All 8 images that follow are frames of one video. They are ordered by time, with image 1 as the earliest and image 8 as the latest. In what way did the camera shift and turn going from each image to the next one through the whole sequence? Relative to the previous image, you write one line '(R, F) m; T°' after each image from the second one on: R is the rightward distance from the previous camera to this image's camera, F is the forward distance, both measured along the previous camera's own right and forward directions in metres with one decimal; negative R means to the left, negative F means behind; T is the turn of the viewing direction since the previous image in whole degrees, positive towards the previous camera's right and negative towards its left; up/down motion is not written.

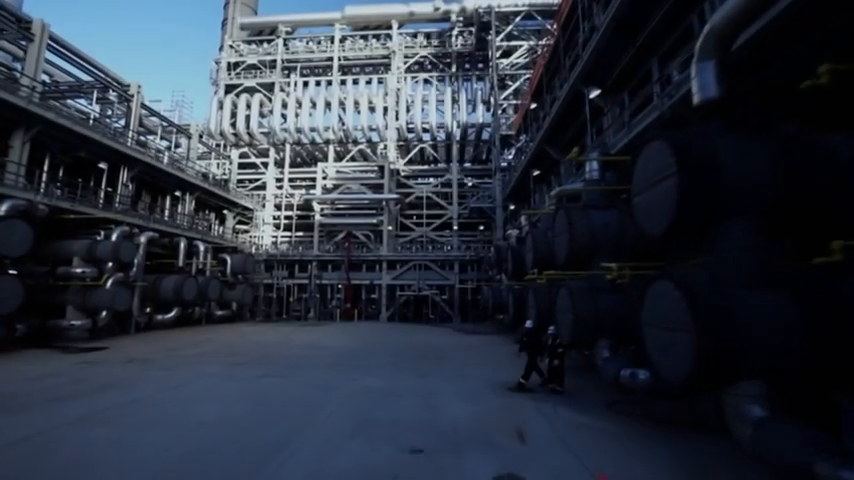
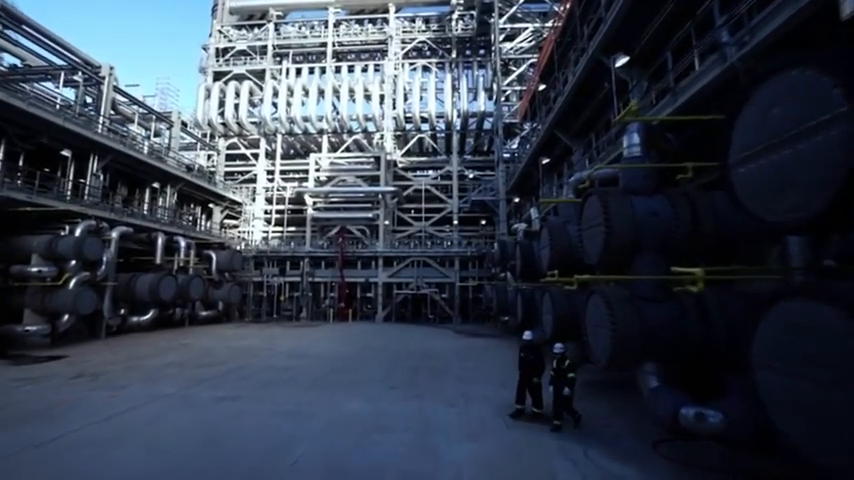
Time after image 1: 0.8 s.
(+0.1, +1.4) m; 0°
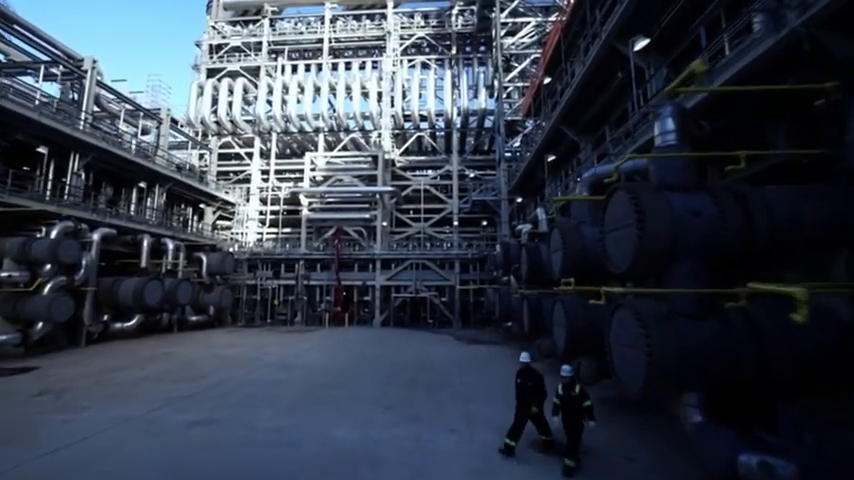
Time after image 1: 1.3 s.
(0.0, +0.8) m; 0°
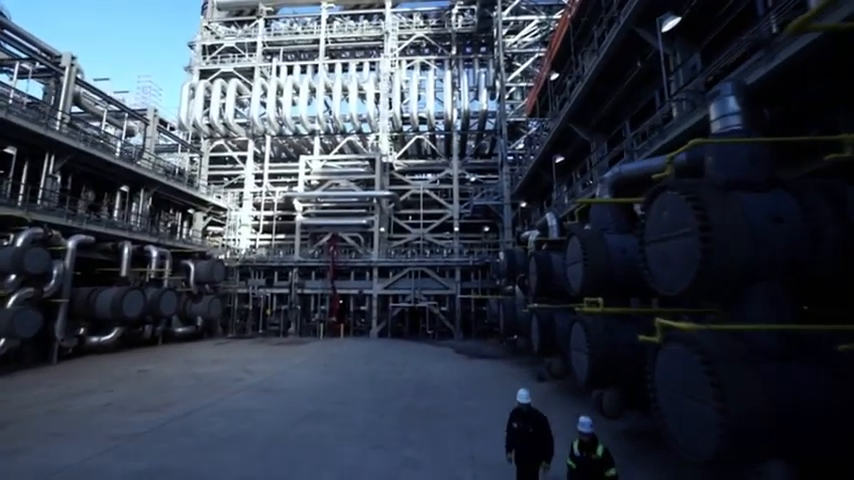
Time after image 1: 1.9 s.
(0.0, +1.0) m; 0°
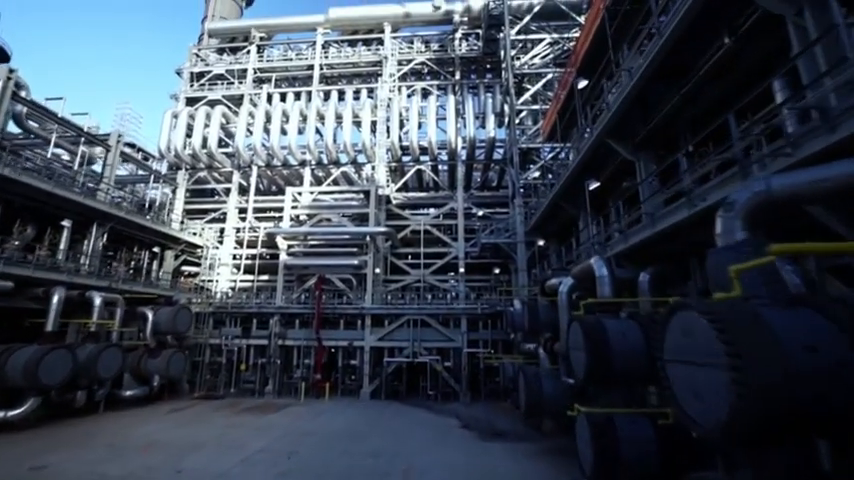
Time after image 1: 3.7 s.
(+0.2, +2.8) m; -1°
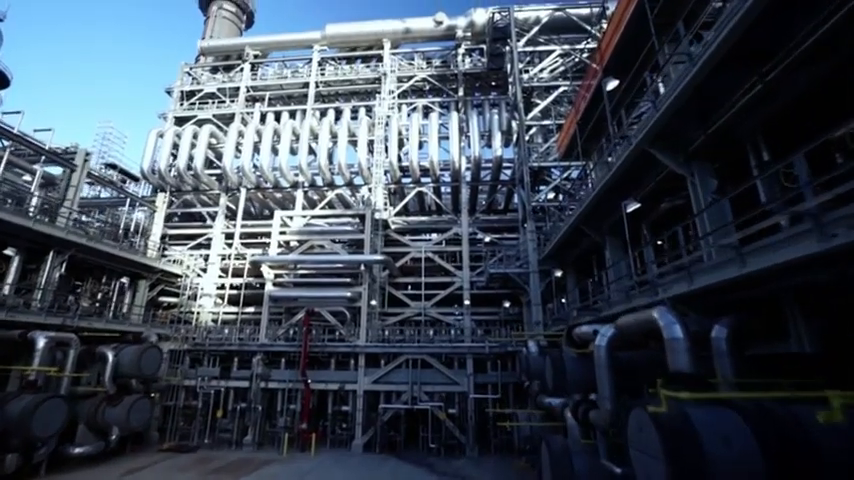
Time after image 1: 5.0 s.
(+0.1, +1.9) m; -1°
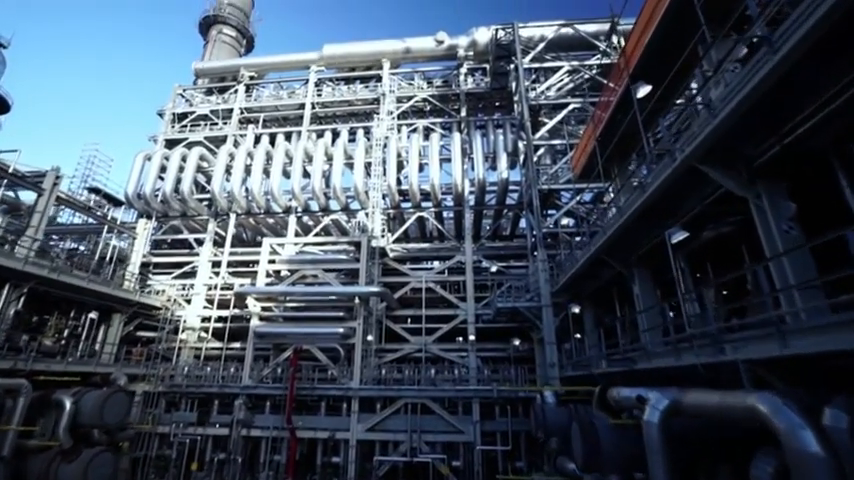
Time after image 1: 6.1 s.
(+0.1, +1.5) m; 0°
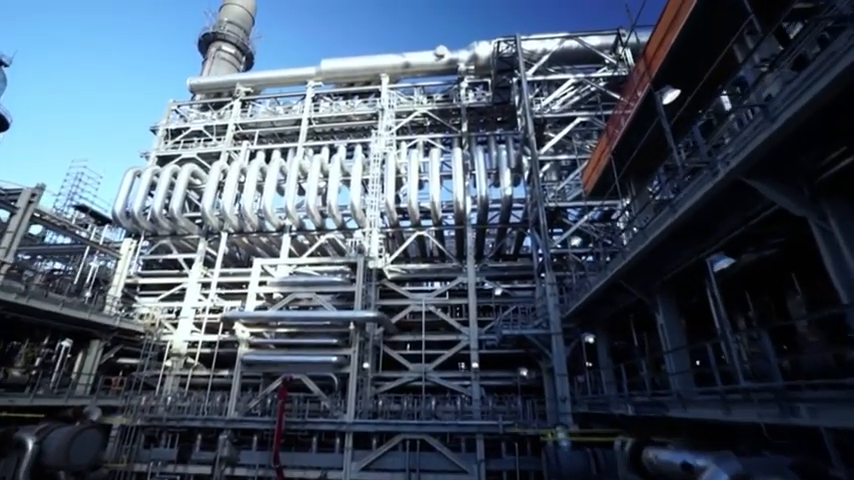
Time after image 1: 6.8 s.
(+0.1, +1.0) m; 0°
